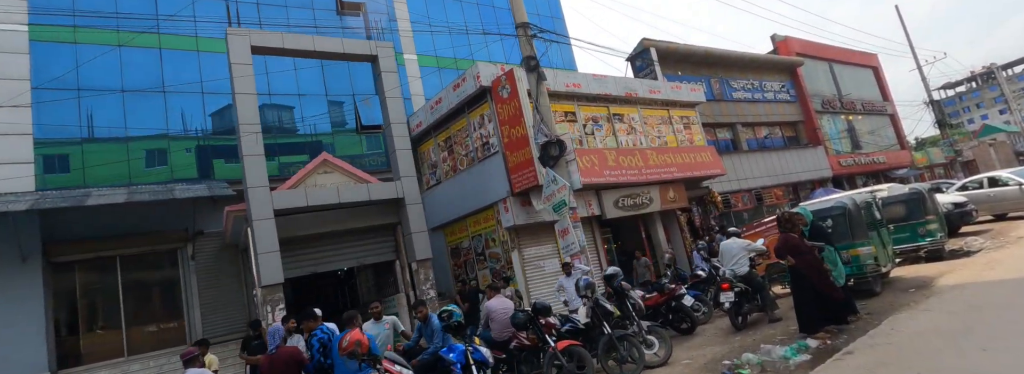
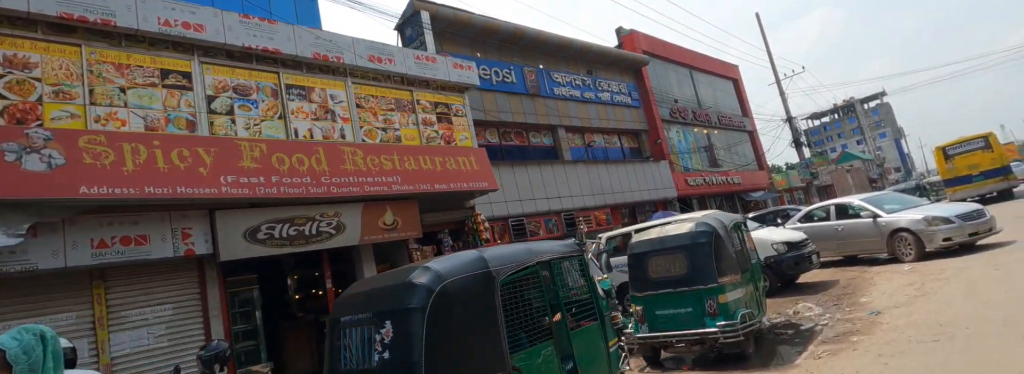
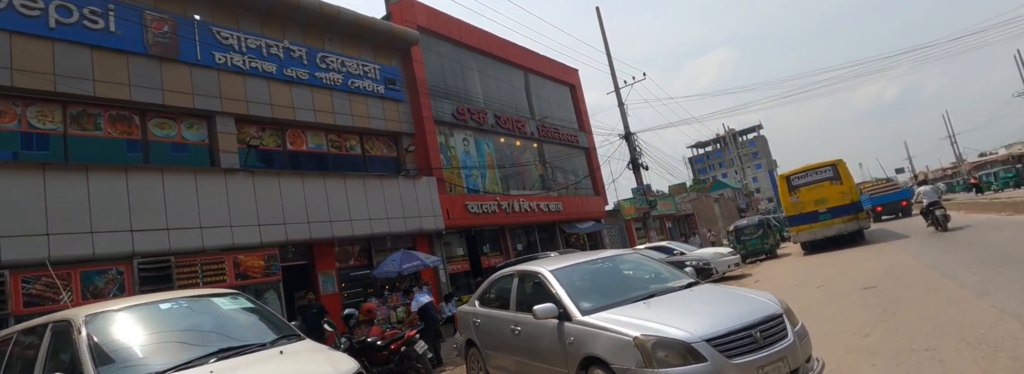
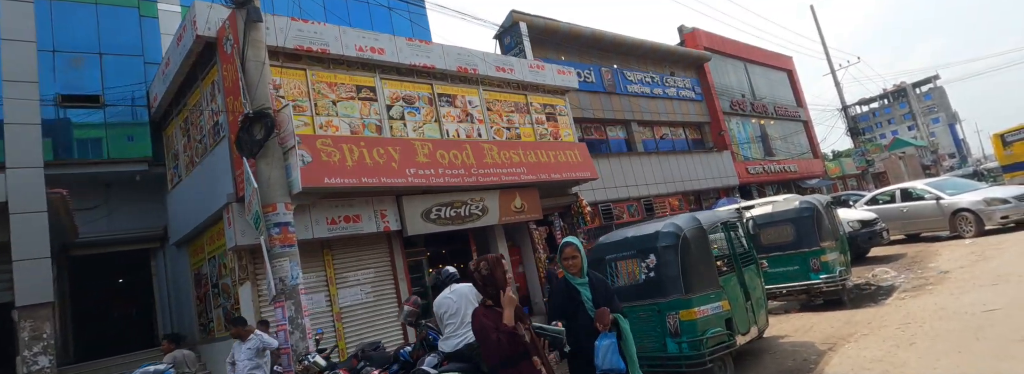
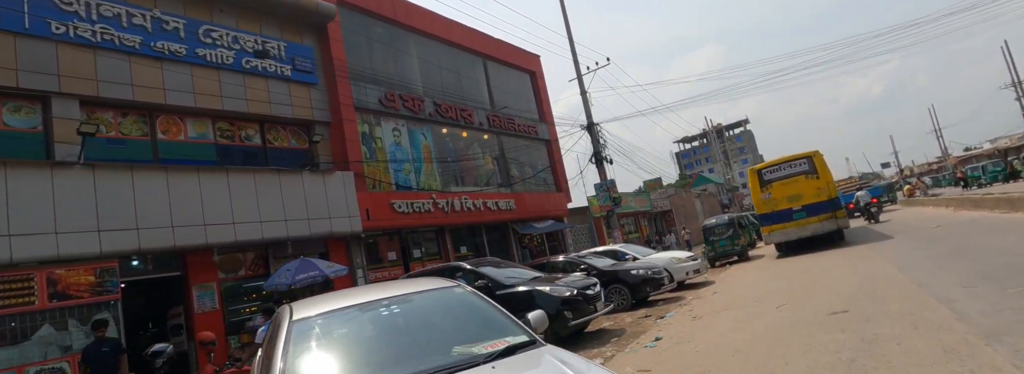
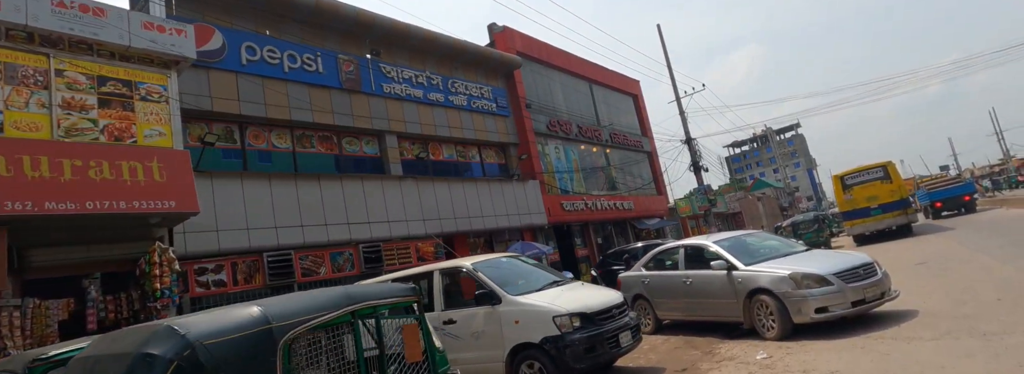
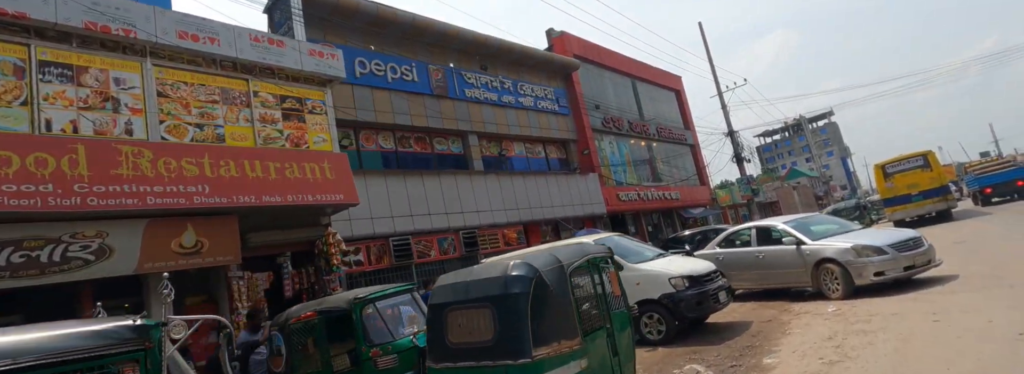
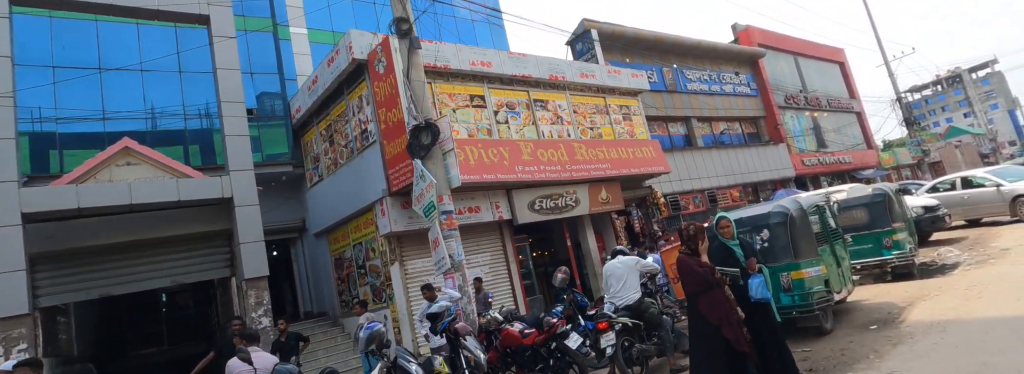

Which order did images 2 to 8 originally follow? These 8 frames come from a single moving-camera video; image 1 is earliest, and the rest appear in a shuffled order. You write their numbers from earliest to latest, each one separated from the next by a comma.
8, 4, 2, 7, 6, 3, 5
